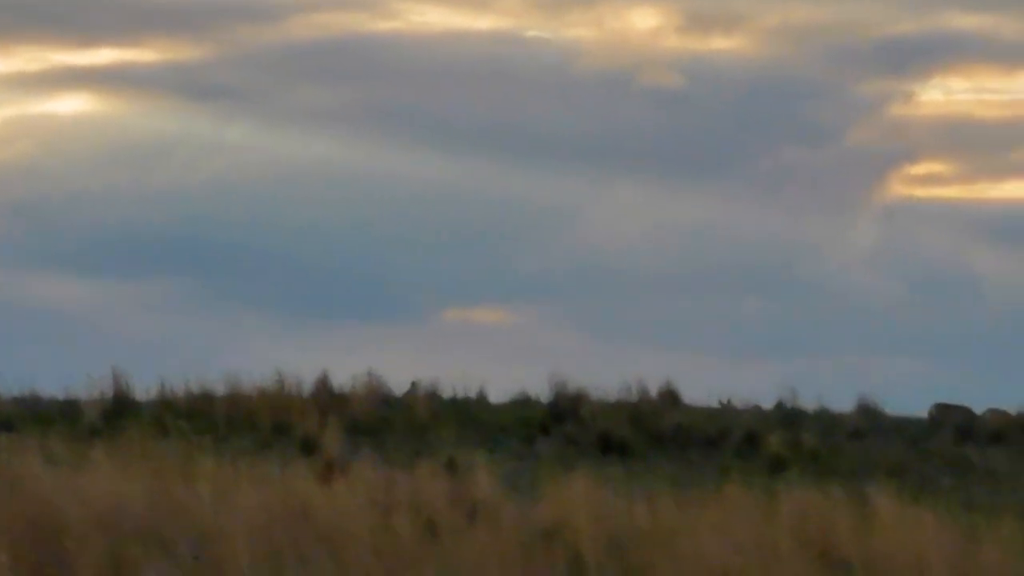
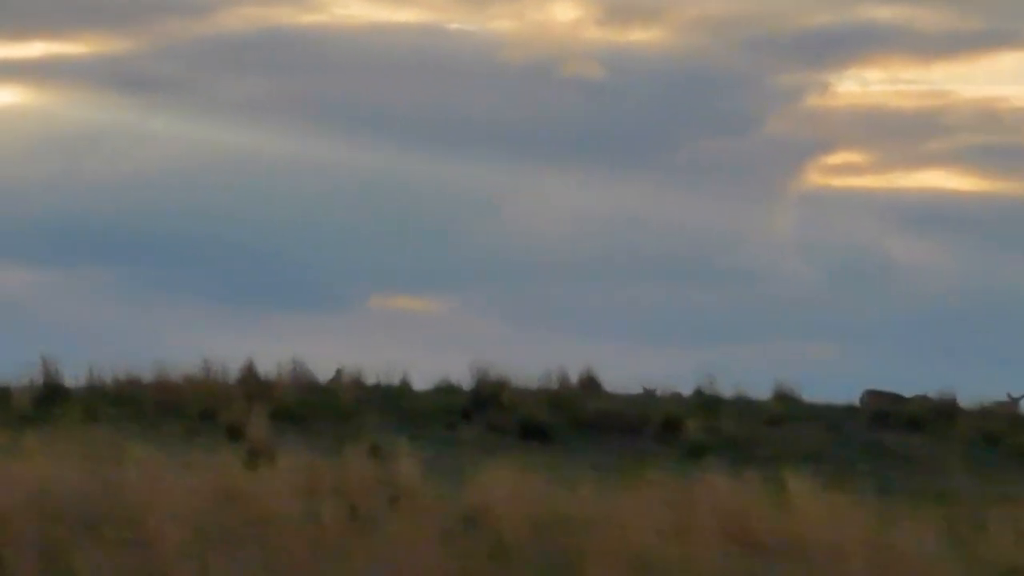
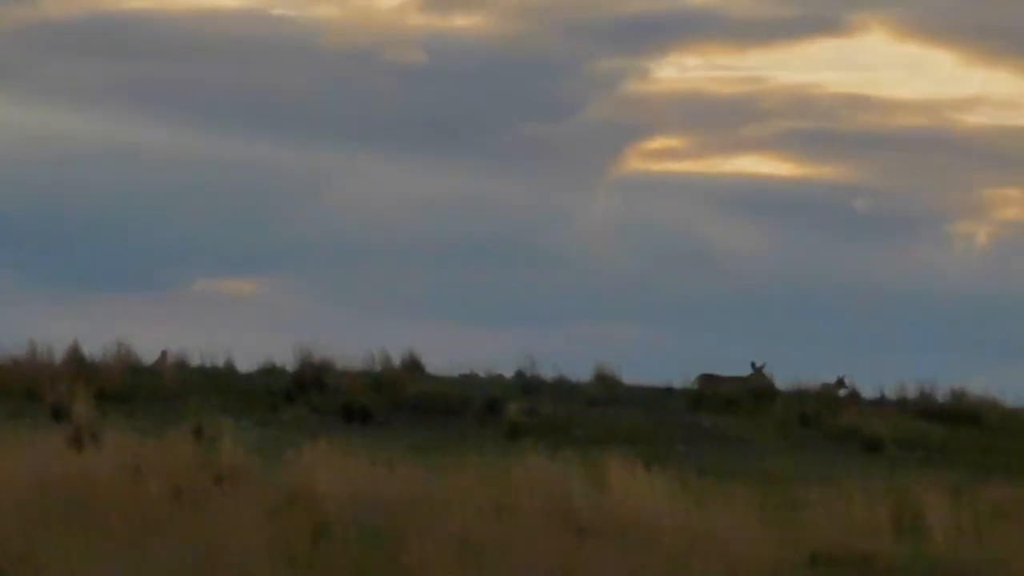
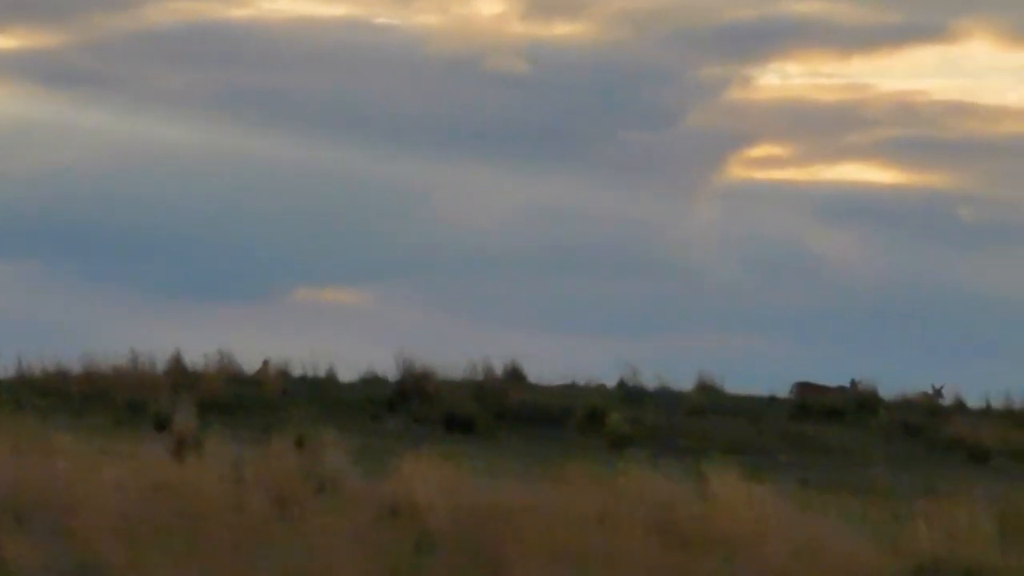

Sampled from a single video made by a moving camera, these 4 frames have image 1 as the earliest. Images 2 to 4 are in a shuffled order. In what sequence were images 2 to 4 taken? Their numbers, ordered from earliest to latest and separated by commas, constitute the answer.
2, 4, 3
